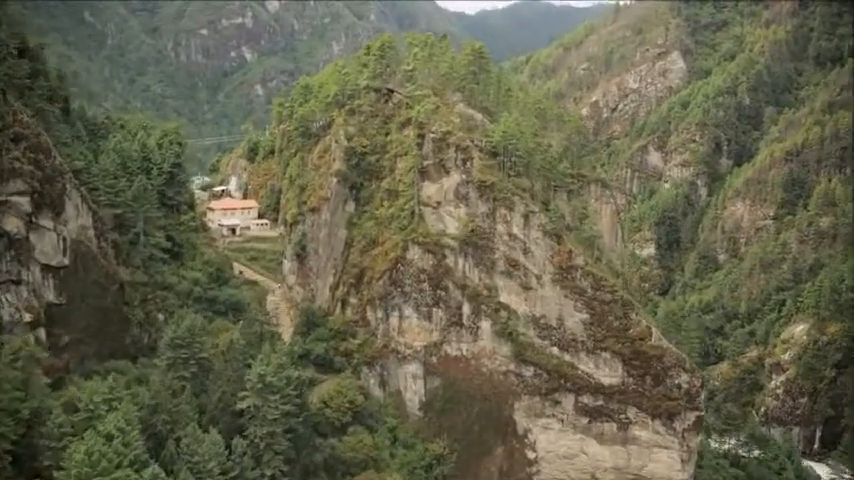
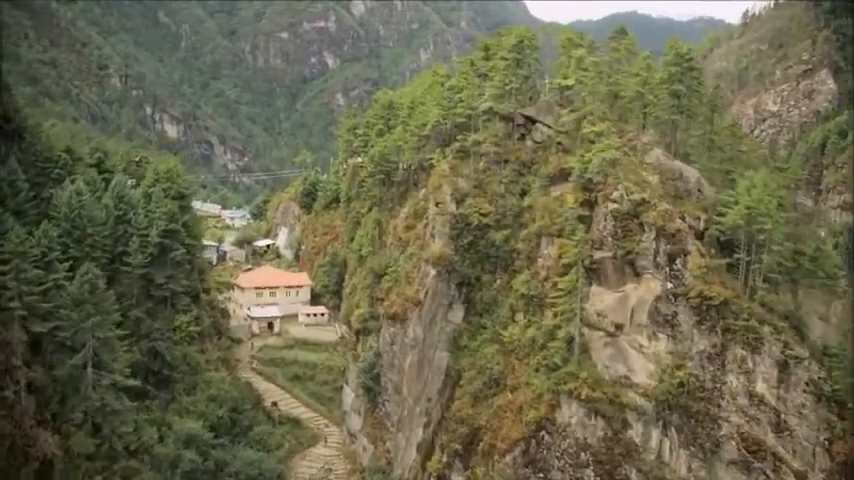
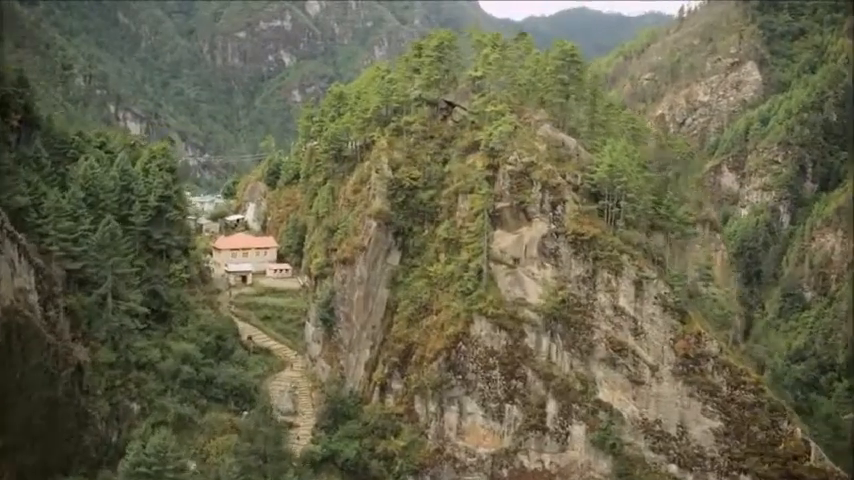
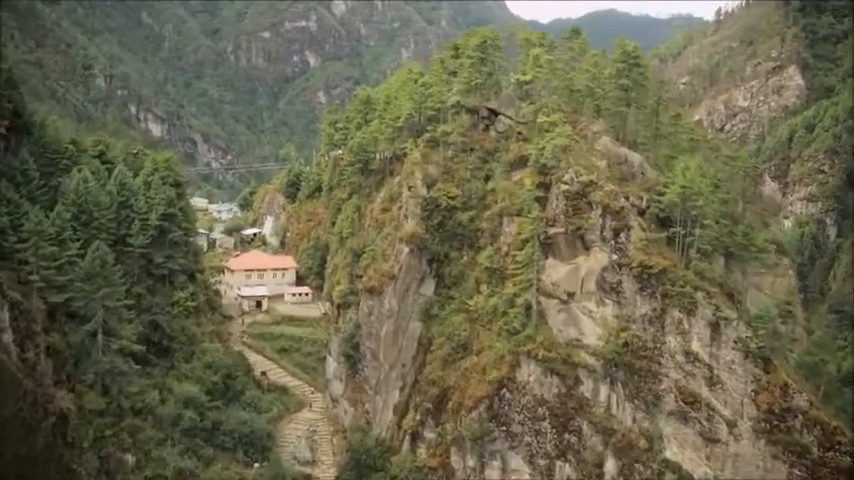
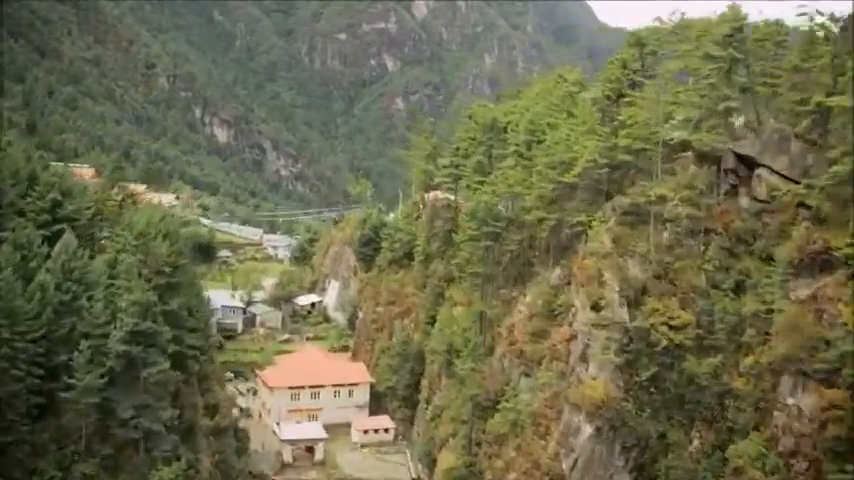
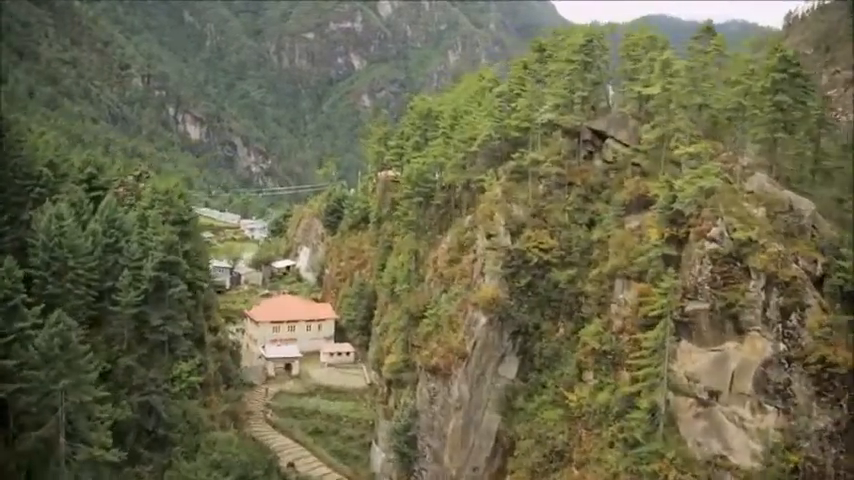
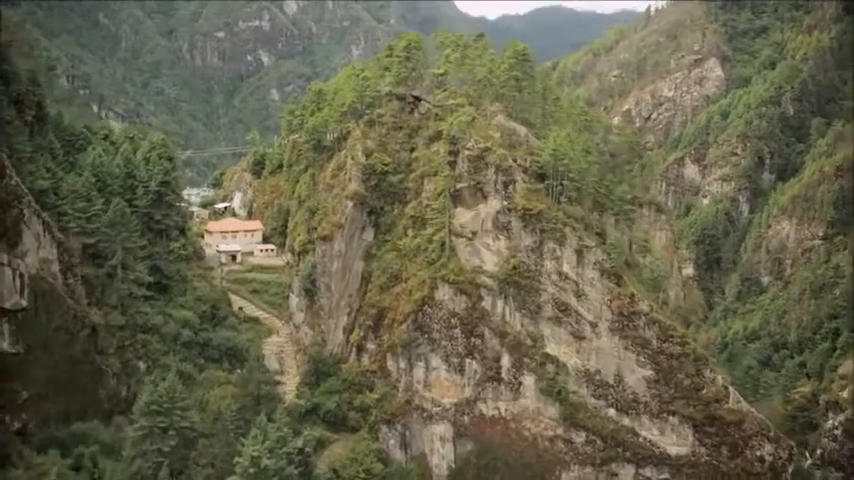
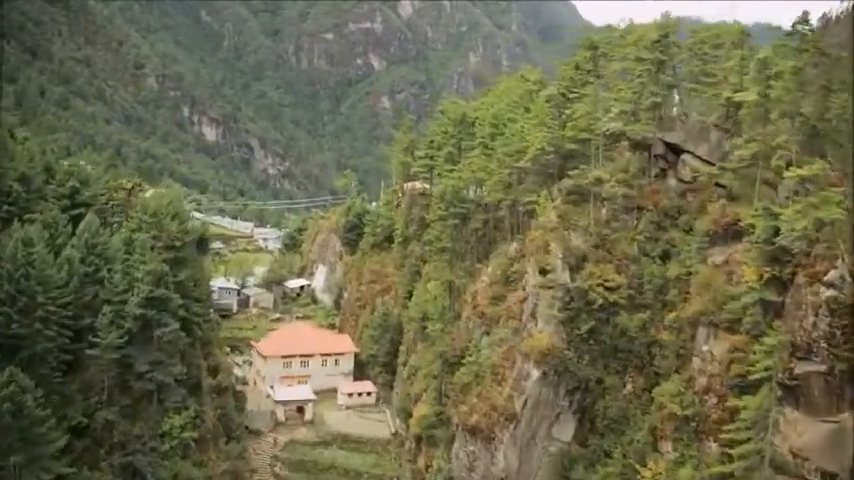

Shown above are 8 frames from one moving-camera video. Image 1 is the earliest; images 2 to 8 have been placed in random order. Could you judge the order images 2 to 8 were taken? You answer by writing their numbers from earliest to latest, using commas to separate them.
7, 3, 4, 2, 6, 8, 5
